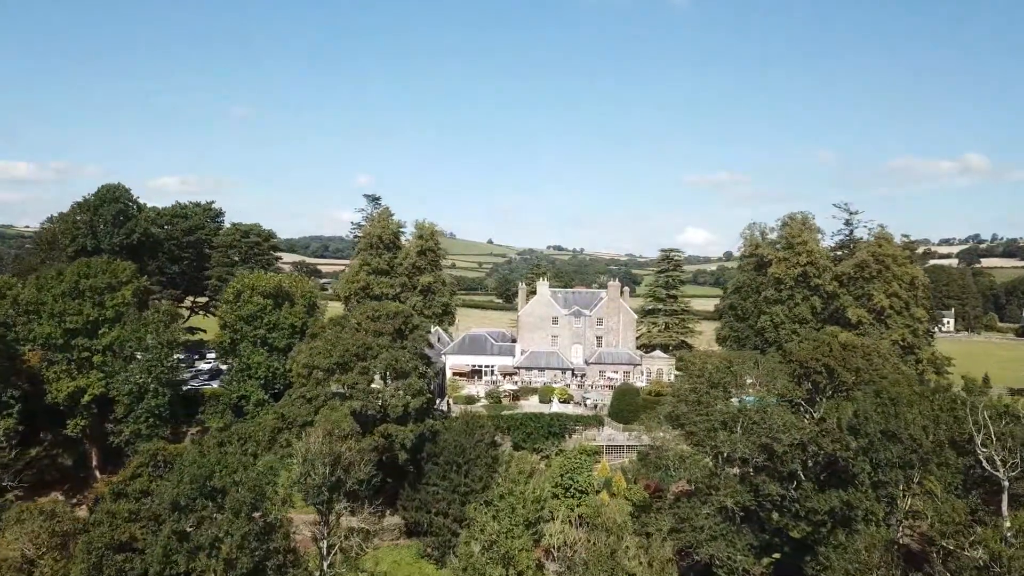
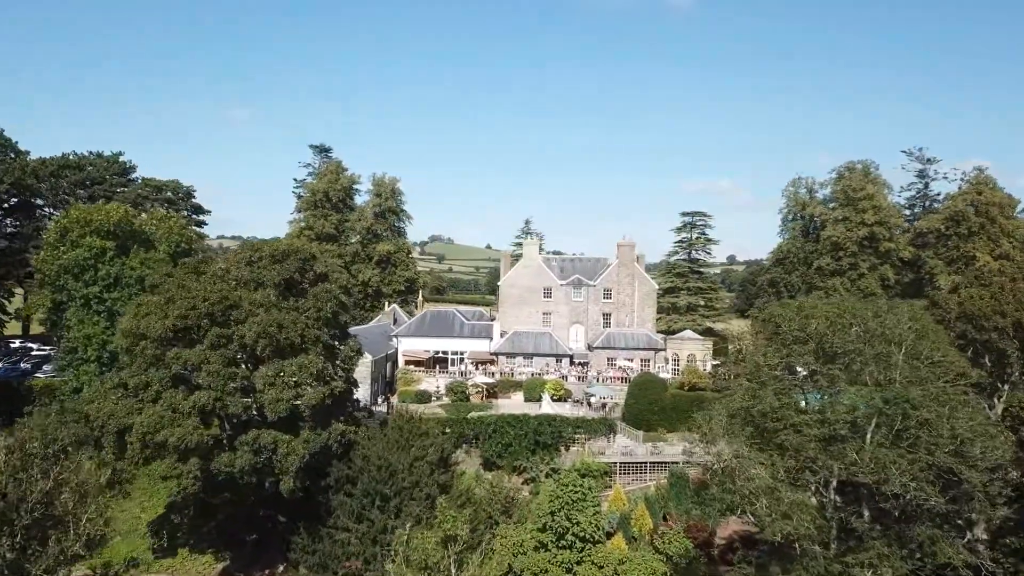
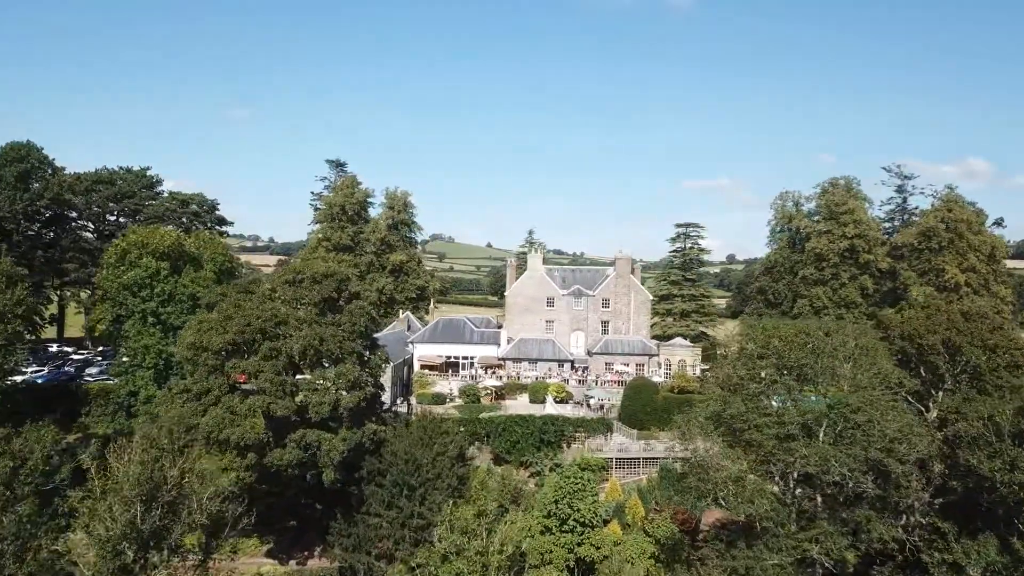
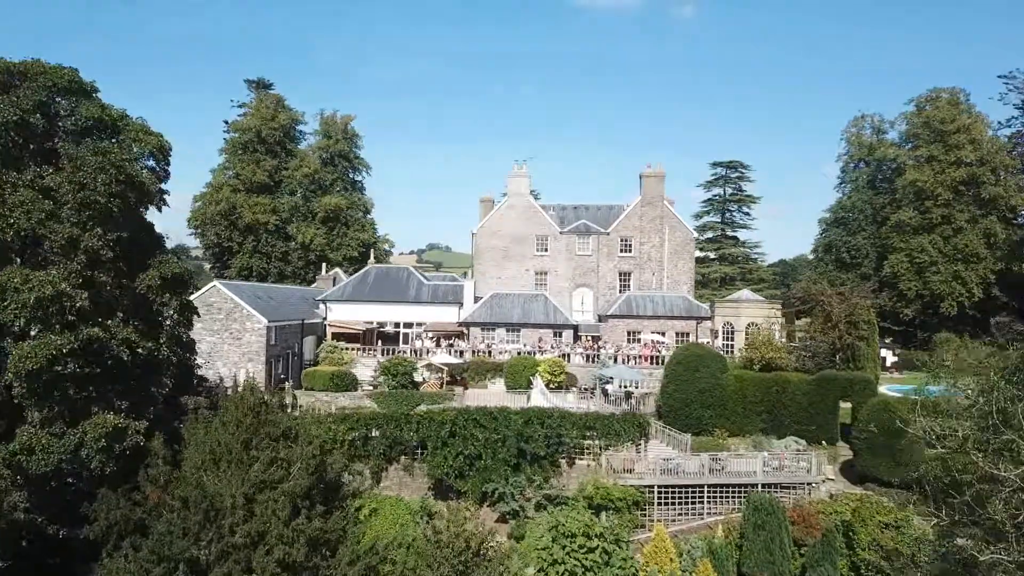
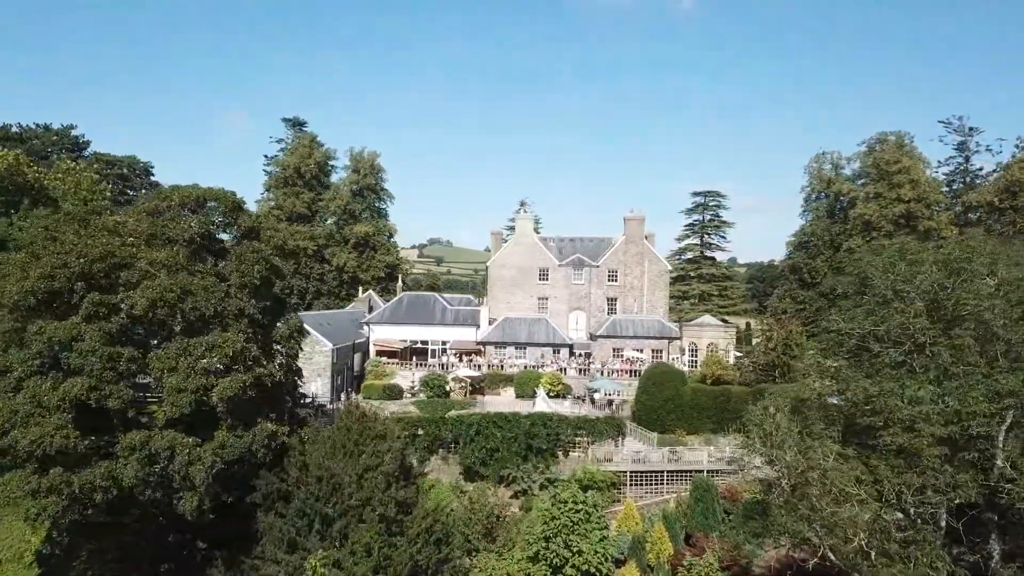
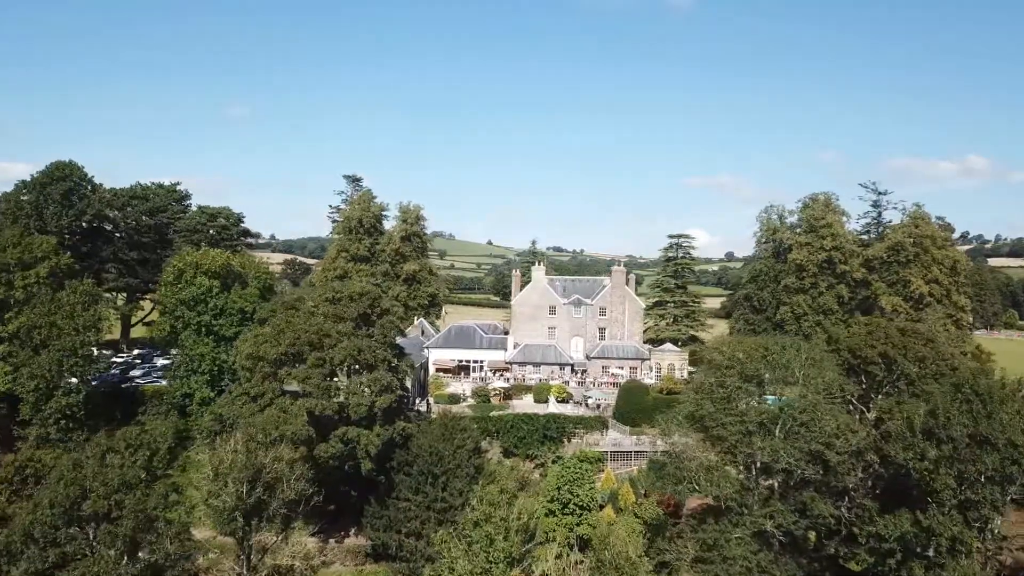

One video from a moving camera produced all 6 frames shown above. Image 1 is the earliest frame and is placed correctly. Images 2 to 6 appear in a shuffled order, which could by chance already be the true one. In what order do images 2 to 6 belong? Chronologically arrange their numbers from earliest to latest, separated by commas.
6, 3, 2, 5, 4
